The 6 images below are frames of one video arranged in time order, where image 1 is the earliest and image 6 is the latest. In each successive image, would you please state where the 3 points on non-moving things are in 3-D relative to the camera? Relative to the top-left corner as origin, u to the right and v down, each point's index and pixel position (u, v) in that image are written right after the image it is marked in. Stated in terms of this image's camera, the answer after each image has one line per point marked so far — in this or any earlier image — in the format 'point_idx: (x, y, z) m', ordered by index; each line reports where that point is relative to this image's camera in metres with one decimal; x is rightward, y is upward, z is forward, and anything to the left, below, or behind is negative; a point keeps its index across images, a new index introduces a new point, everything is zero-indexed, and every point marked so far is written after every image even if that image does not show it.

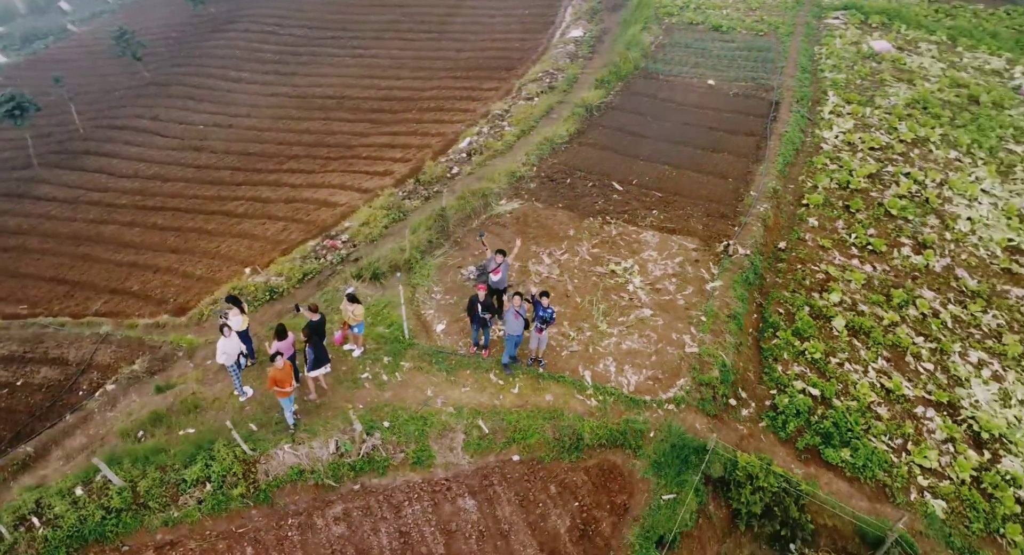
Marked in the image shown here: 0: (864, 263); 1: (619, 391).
0: (+6.9, +0.3, +10.7) m
1: (+1.3, -1.4, +6.7) m
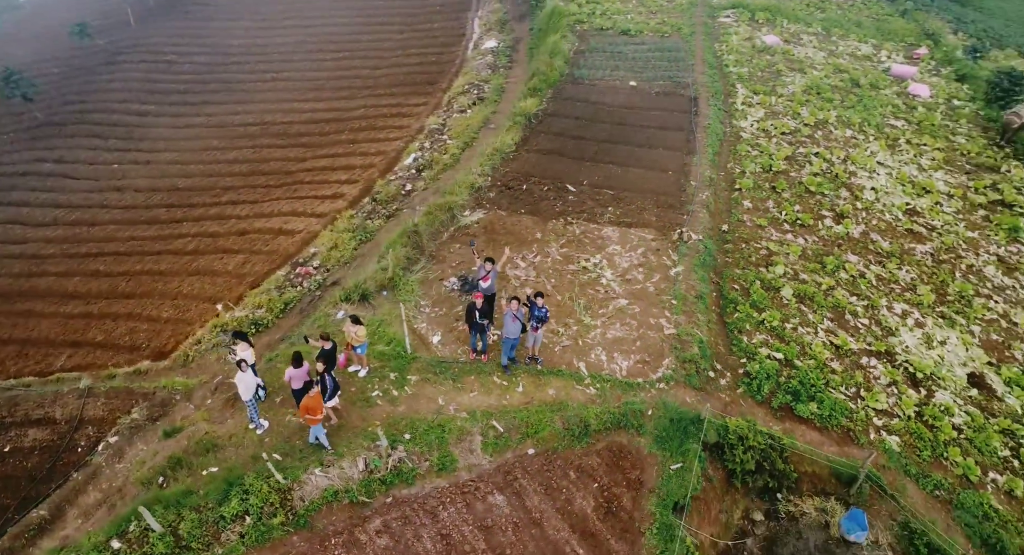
0: (+6.1, +0.9, +11.8) m
1: (+1.4, -1.3, +7.1) m
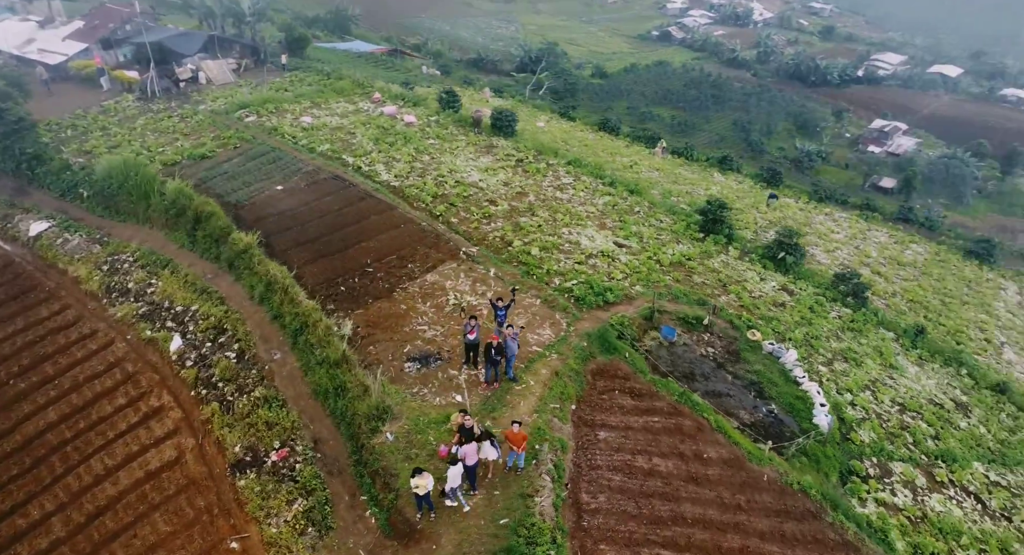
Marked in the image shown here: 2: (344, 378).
0: (-0.5, +1.6, +16.0) m
1: (+0.7, -1.1, +9.7) m
2: (-2.5, -1.6, +8.2) m
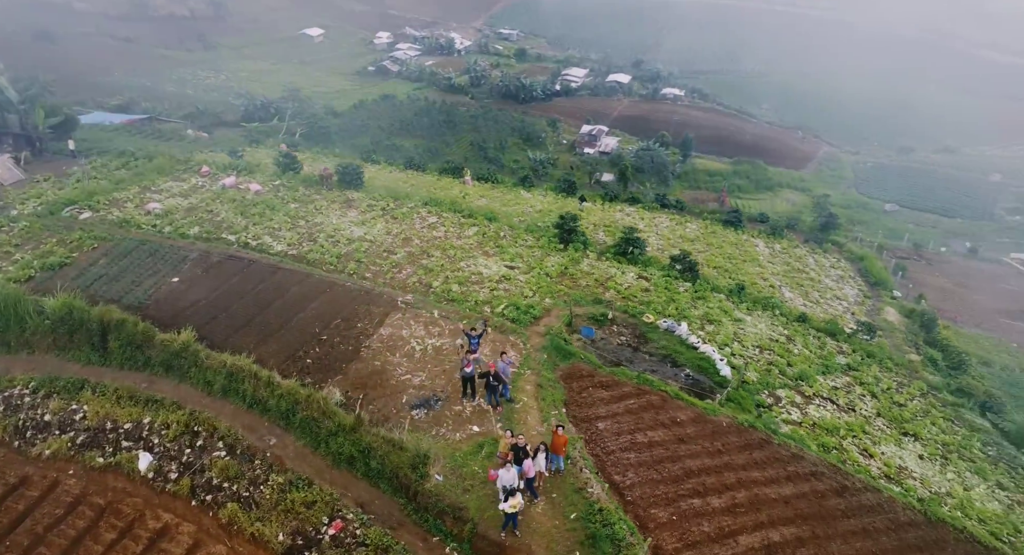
0: (-3.3, +0.2, +16.7) m
1: (+0.2, -1.6, +10.9) m
2: (-2.3, -2.6, +8.5) m
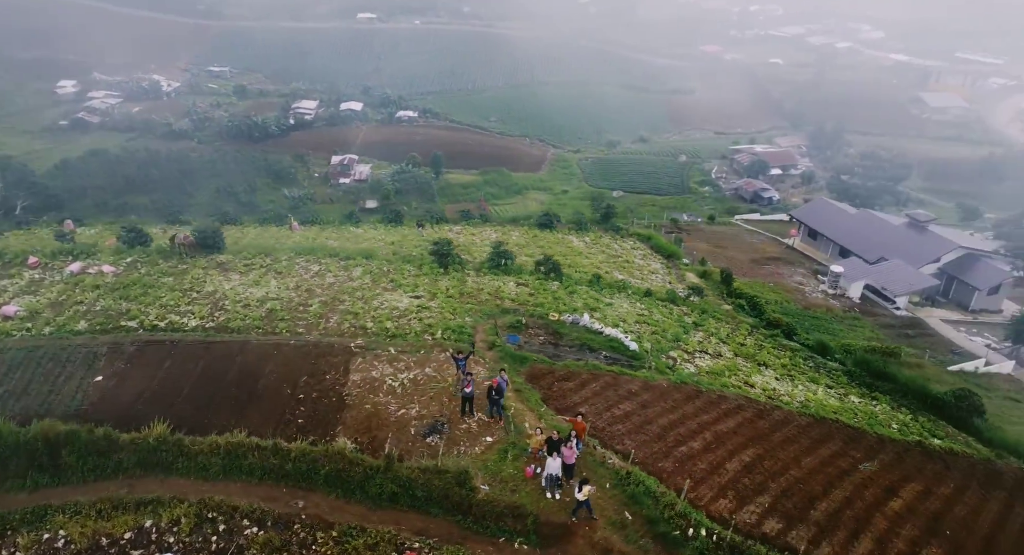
0: (-5.3, -1.3, +16.7) m
1: (-0.2, -2.0, +12.0) m
2: (-1.8, -3.2, +9.1) m
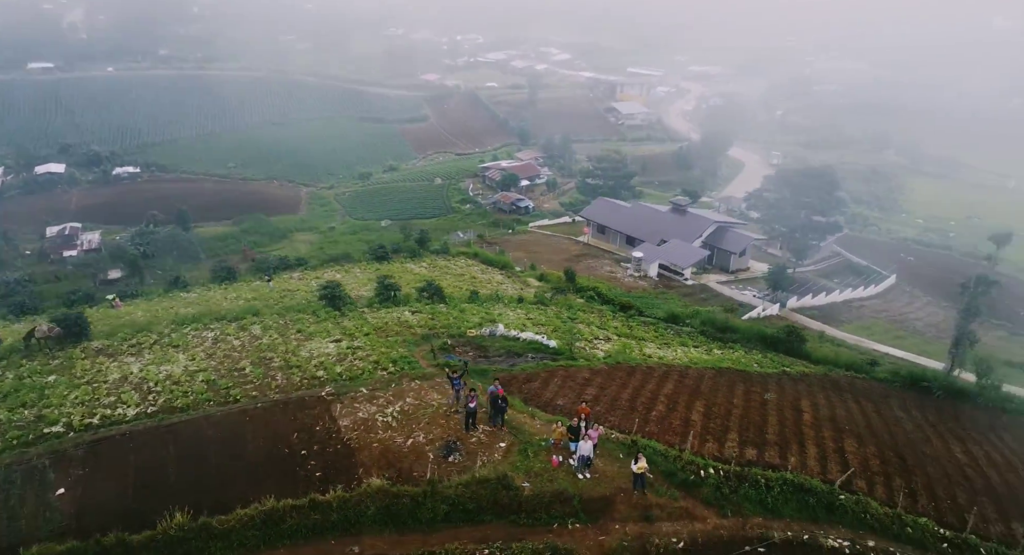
0: (-6.7, -2.9, +16.6) m
1: (-0.6, -2.5, +13.2) m
2: (-1.2, -3.9, +10.0) m
